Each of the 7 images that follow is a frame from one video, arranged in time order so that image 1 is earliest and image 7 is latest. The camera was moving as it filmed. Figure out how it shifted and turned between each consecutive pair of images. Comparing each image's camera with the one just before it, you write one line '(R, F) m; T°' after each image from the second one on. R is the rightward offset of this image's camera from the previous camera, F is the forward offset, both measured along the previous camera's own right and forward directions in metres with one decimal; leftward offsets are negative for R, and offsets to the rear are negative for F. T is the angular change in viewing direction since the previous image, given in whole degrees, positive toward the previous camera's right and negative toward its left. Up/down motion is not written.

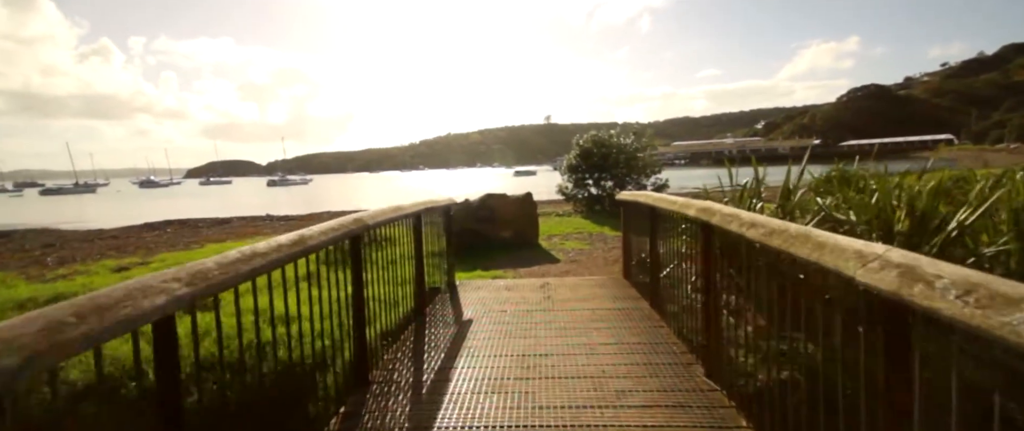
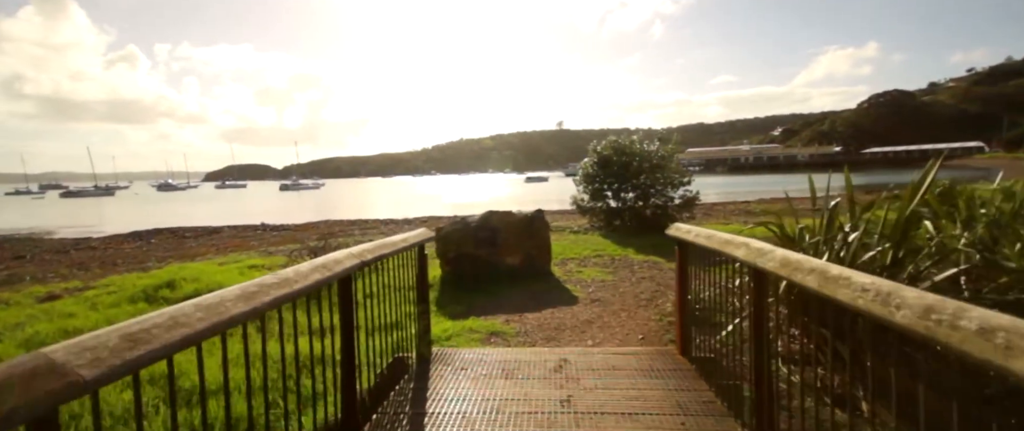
(+0.1, +2.3) m; -1°
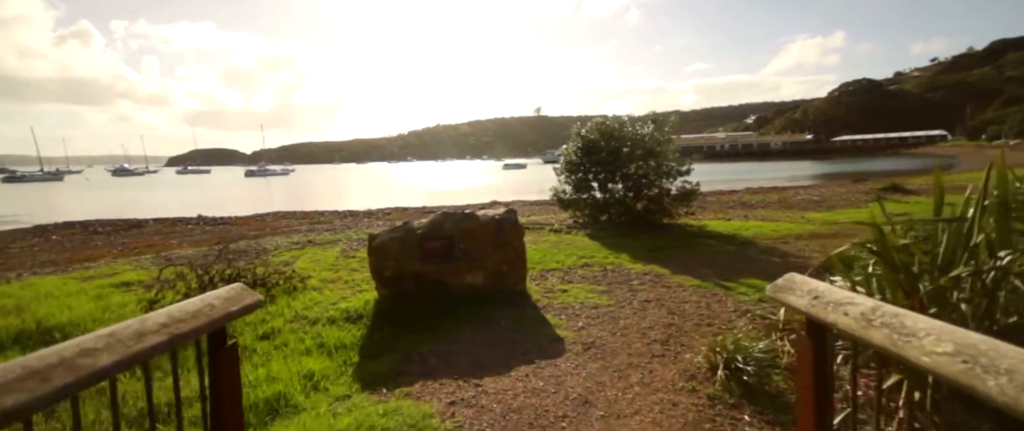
(+0.3, +2.8) m; +3°
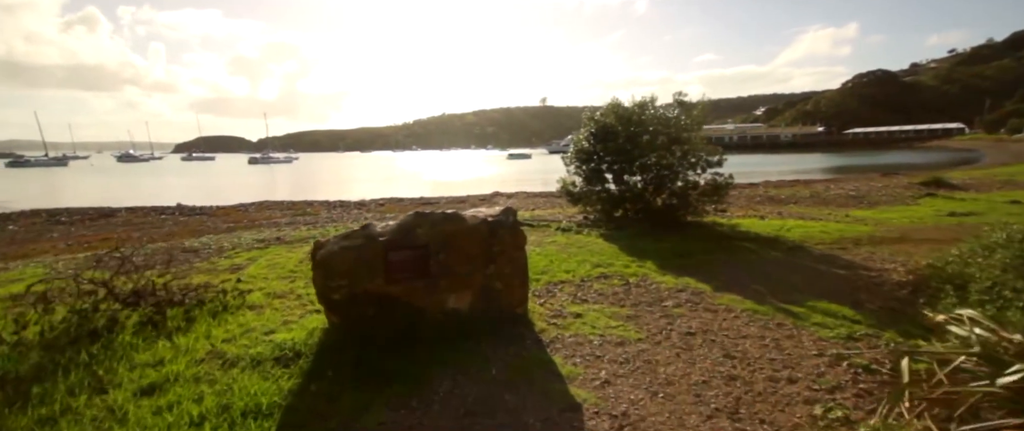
(+0.1, +2.1) m; -1°
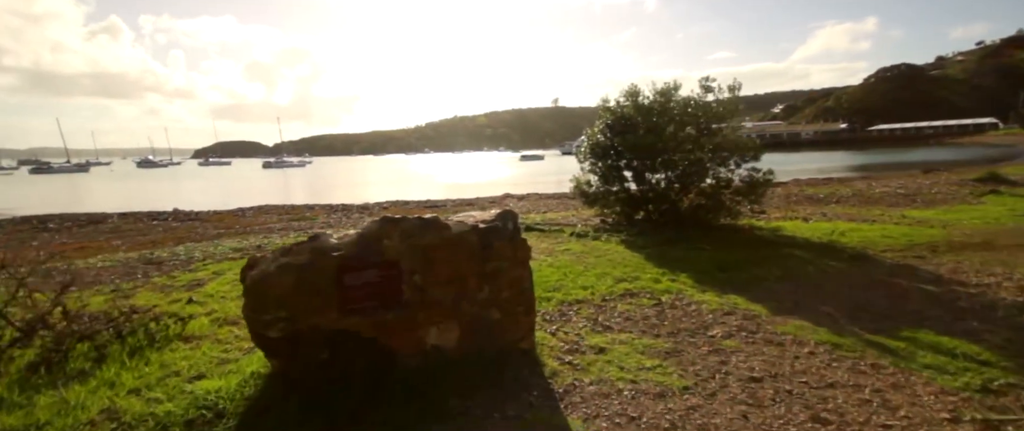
(+0.1, +1.5) m; -2°
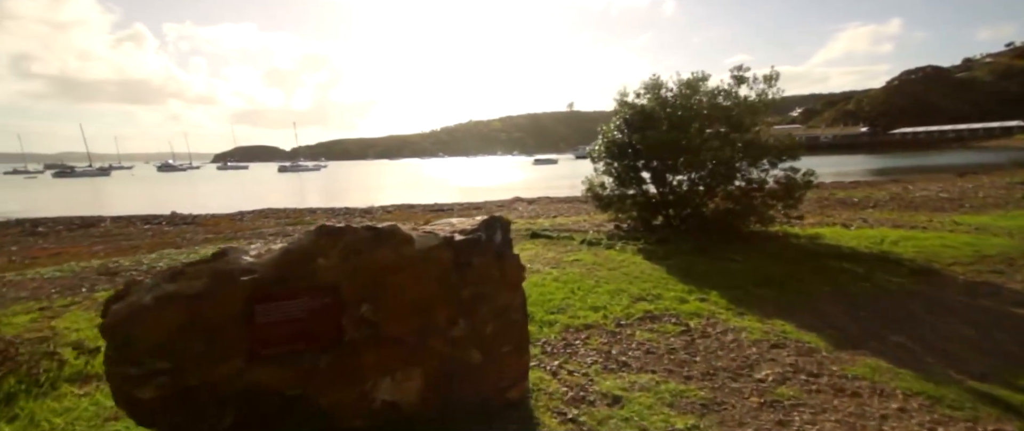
(+0.2, +1.2) m; -2°
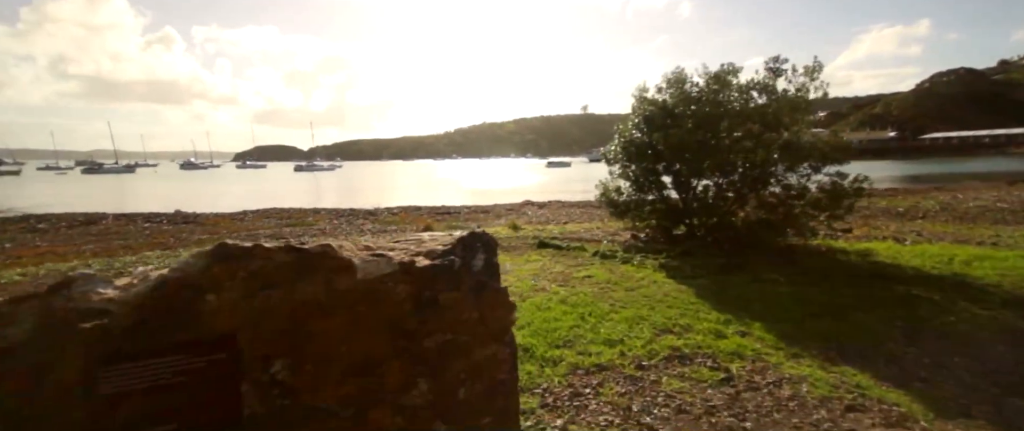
(+0.2, +1.1) m; -2°
